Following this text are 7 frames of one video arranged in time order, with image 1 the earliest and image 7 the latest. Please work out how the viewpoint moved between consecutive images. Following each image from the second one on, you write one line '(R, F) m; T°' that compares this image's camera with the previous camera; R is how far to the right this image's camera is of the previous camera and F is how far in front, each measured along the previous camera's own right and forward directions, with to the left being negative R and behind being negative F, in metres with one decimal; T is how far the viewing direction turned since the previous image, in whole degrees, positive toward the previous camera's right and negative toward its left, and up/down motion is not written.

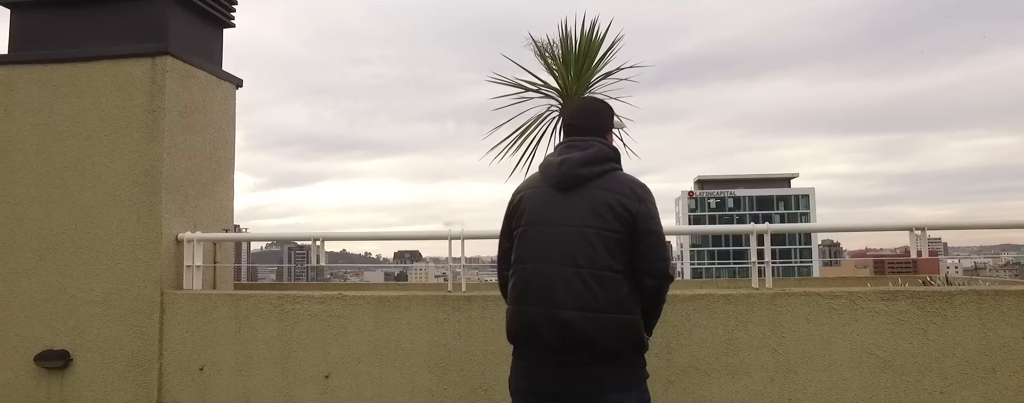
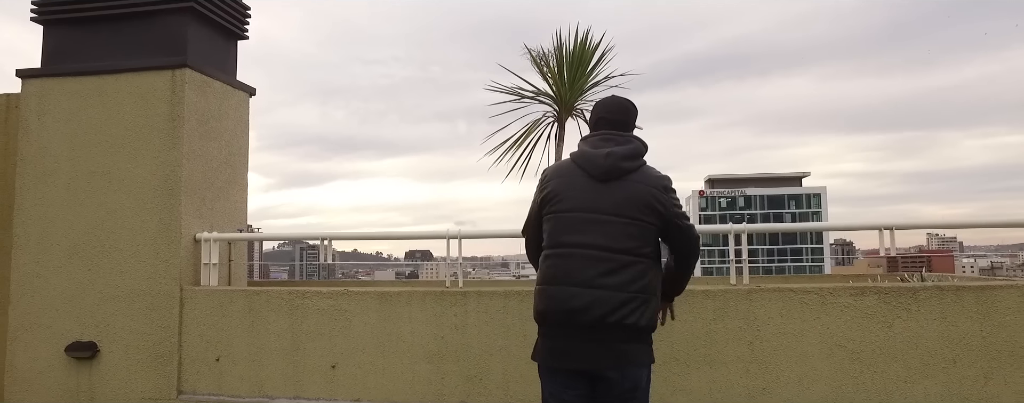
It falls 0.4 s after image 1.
(+0.1, -0.2) m; -1°
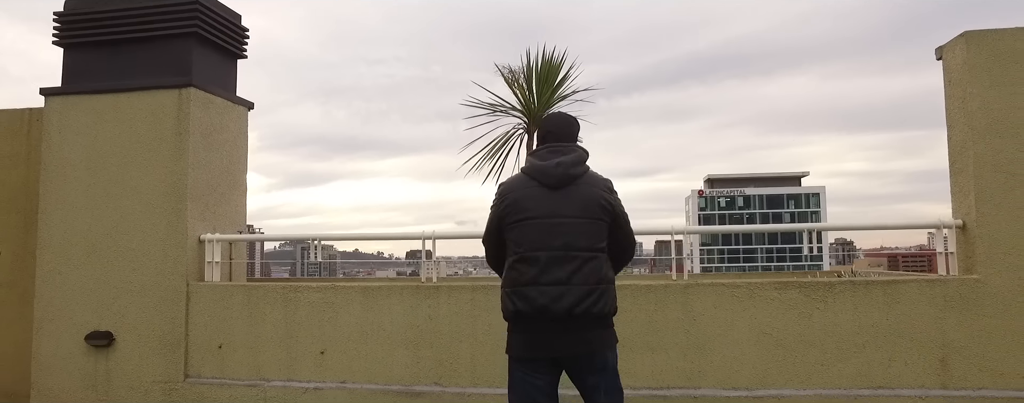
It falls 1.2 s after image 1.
(+0.2, -0.5) m; 0°
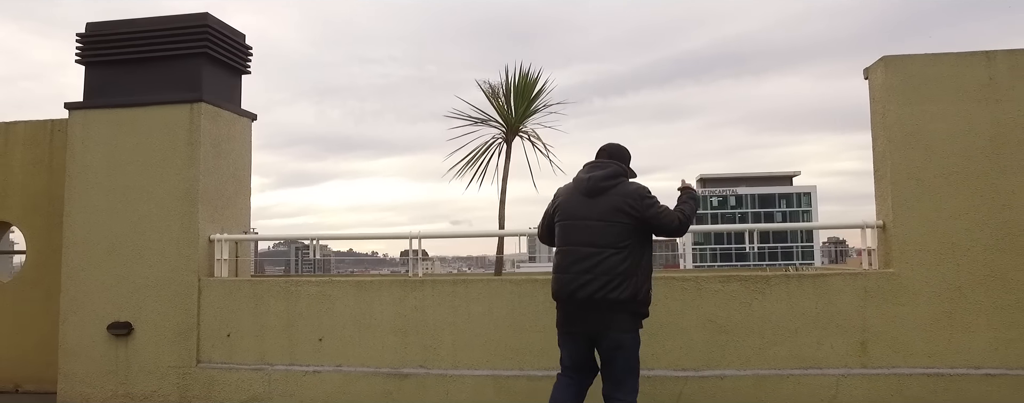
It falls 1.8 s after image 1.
(+0.1, -0.5) m; 0°
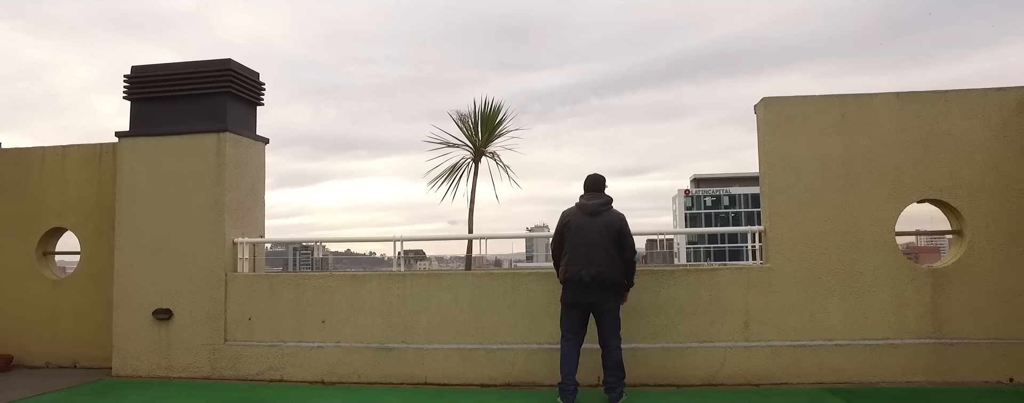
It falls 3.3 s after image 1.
(+0.3, -1.2) m; 0°
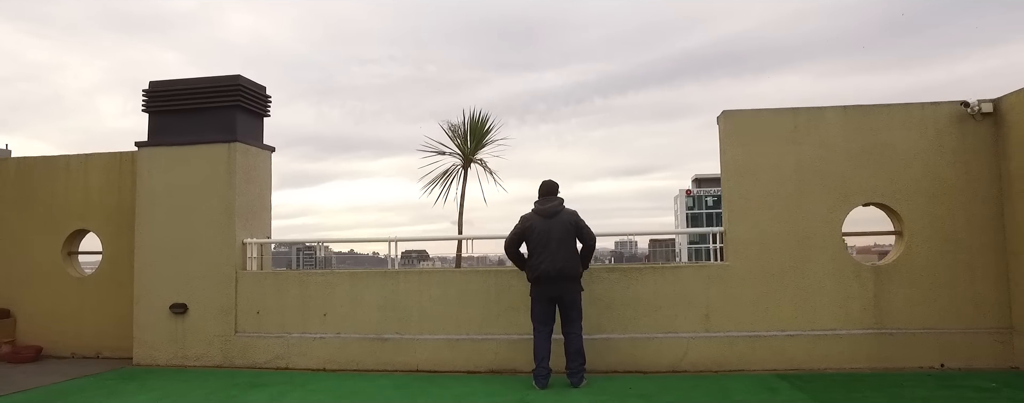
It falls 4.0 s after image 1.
(+0.2, -0.6) m; 0°
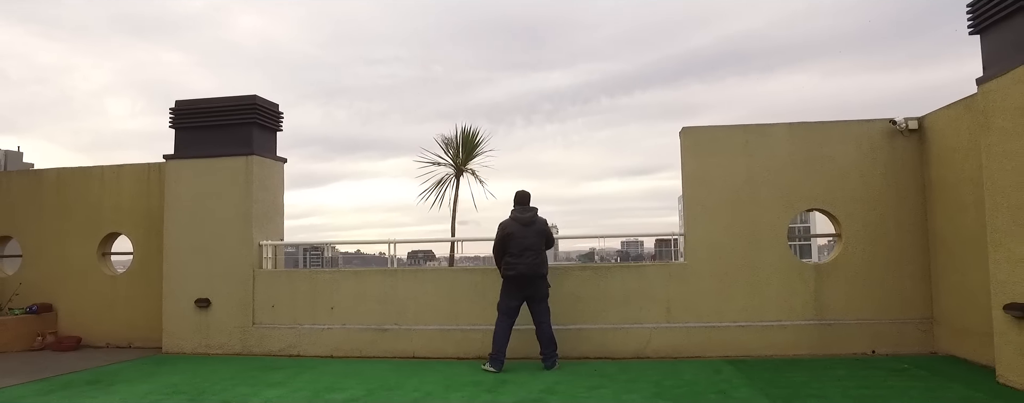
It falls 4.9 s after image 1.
(+0.2, -0.8) m; -1°
